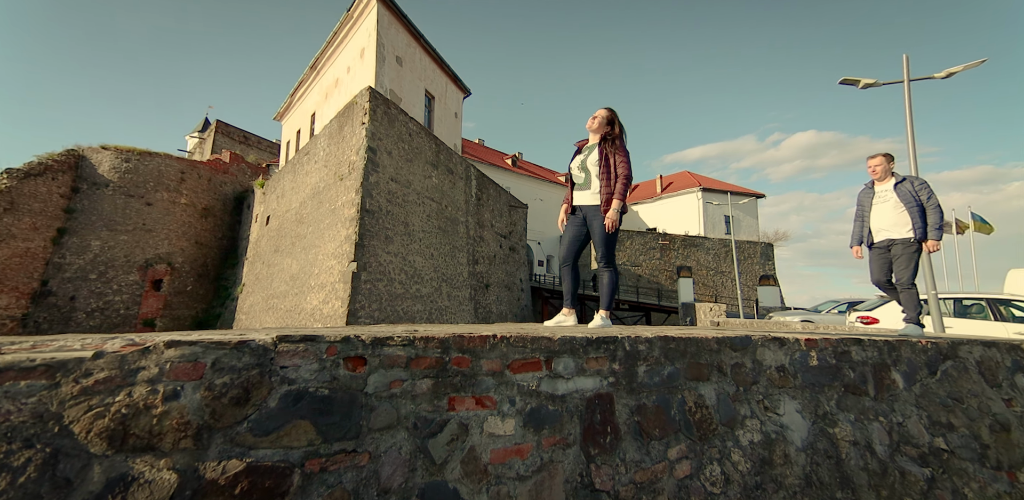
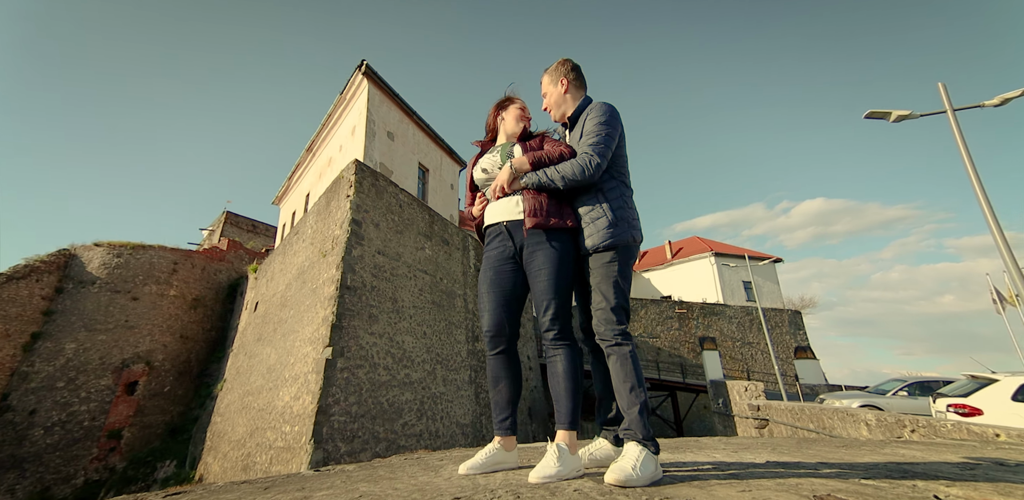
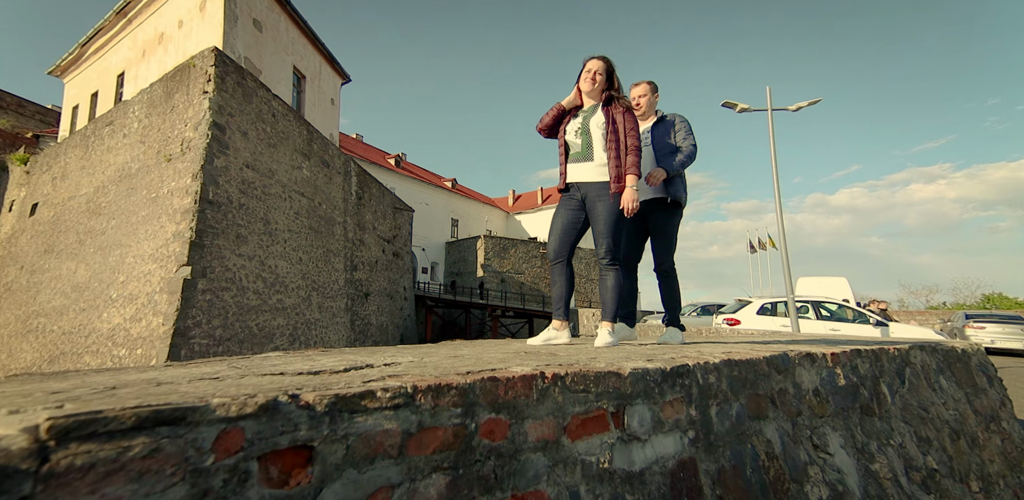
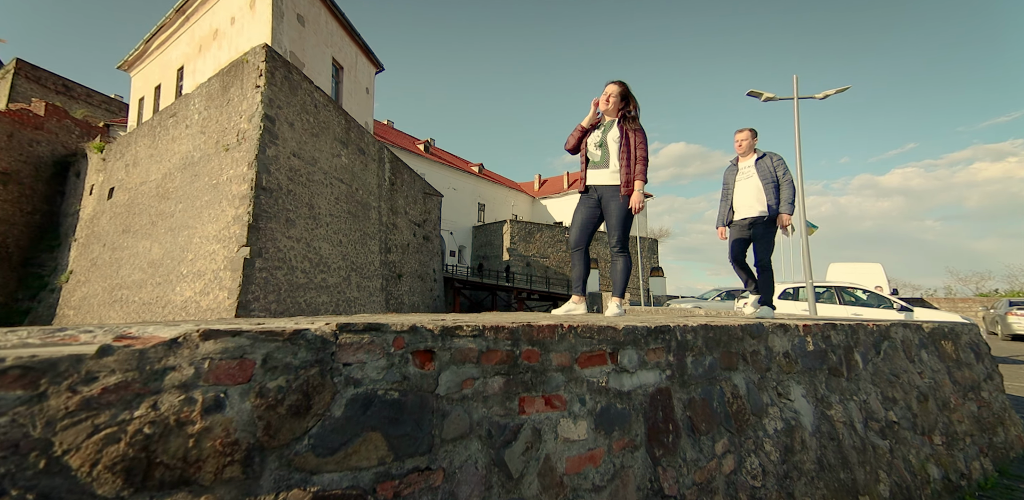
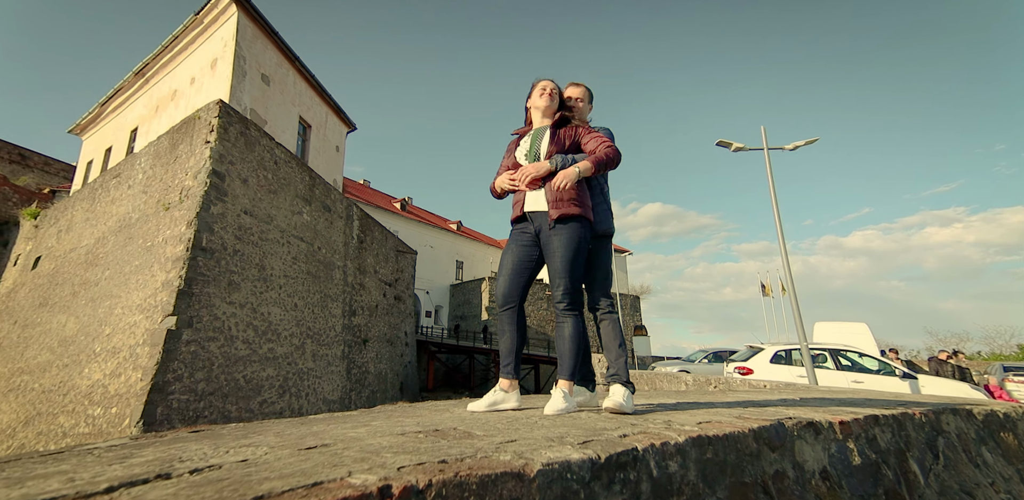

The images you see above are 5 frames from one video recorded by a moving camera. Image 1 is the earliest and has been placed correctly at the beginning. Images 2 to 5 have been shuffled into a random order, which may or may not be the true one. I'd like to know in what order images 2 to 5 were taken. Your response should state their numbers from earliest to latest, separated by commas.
4, 3, 5, 2
